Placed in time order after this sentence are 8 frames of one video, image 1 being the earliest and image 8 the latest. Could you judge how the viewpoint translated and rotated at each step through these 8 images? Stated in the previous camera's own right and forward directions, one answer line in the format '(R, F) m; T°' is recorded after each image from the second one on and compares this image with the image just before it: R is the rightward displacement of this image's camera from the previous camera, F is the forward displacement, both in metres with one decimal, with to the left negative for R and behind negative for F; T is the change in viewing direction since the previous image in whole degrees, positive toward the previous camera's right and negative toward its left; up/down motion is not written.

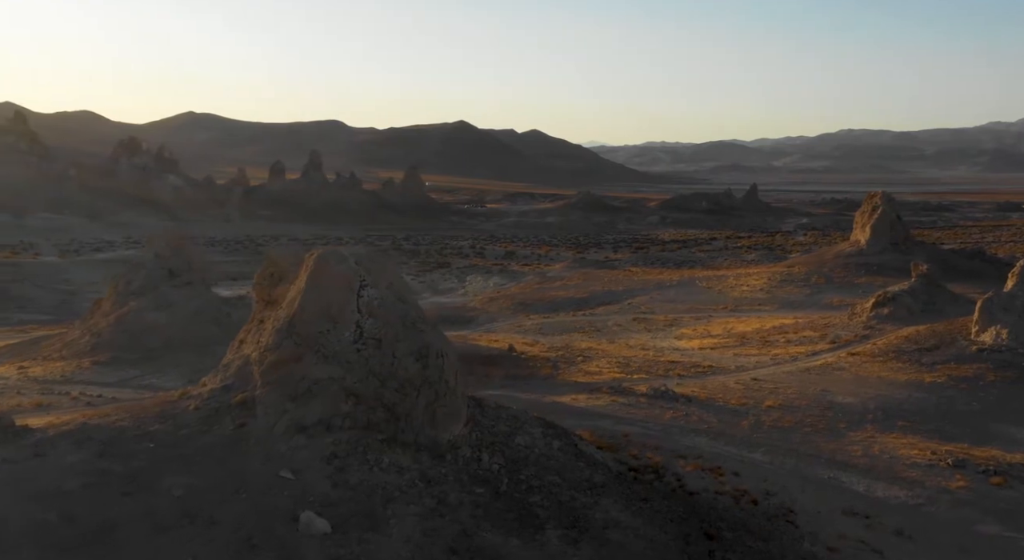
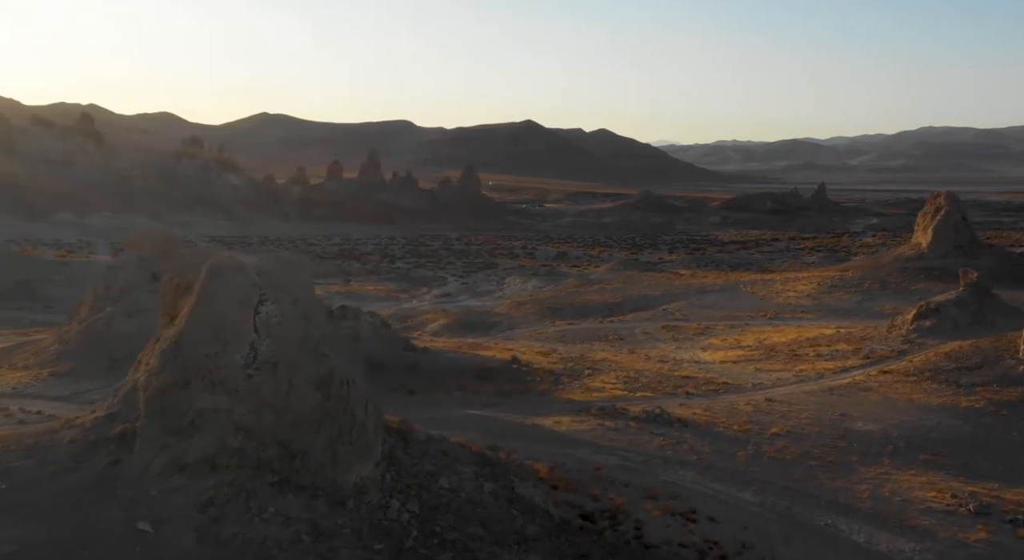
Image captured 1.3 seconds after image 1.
(+1.1, +1.1) m; -4°
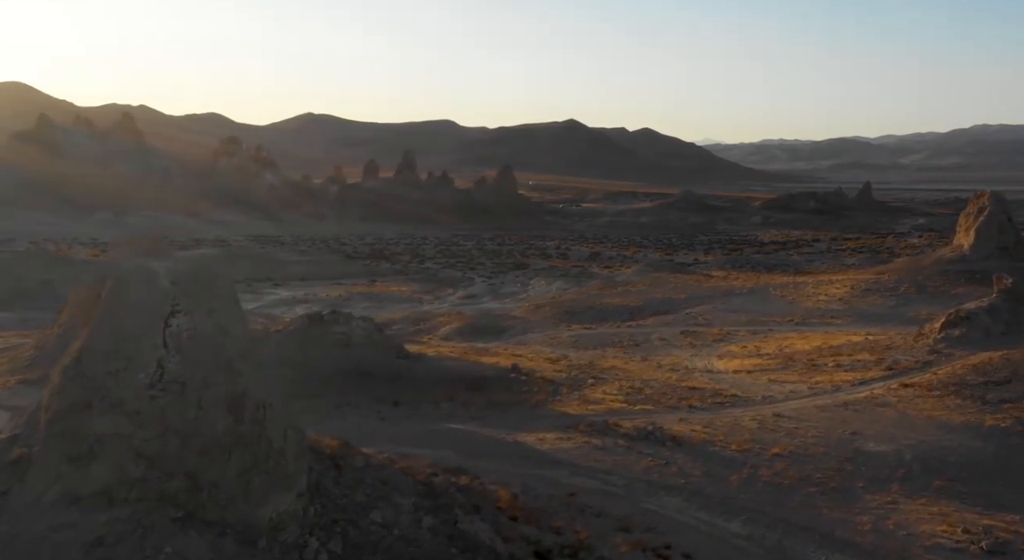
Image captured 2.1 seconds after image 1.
(+0.7, +0.8) m; -2°
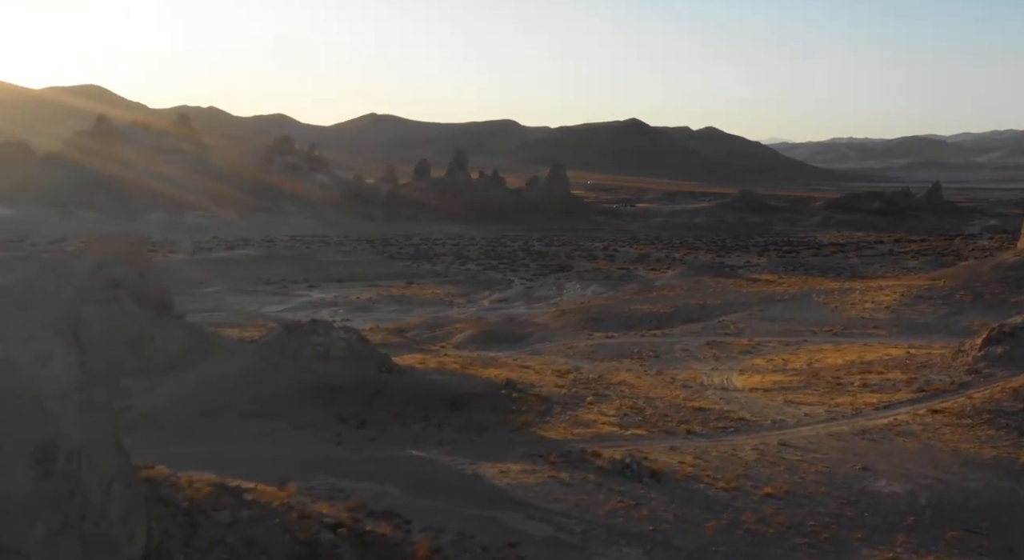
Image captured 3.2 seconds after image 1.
(+1.0, +1.1) m; -4°
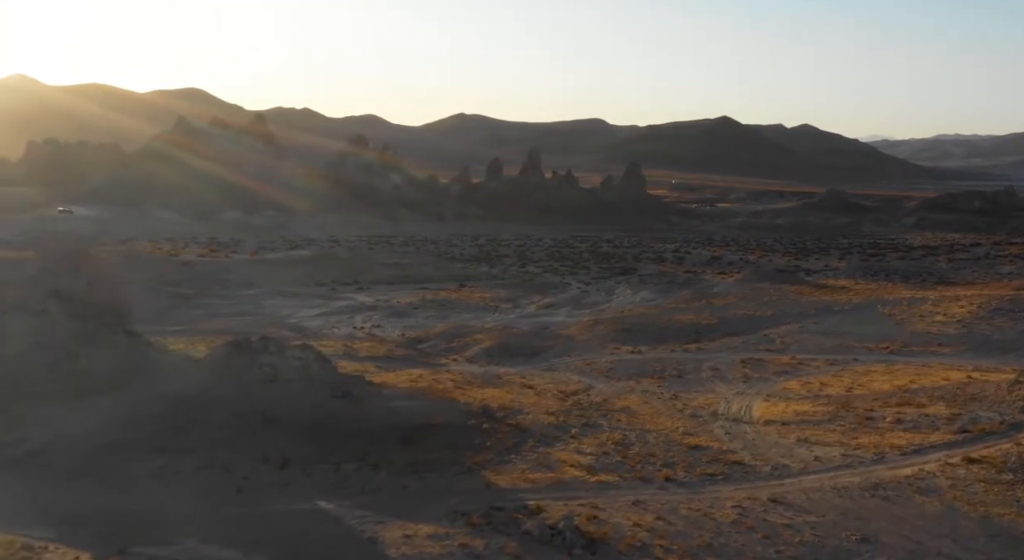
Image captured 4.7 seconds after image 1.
(+1.6, +1.7) m; -5°
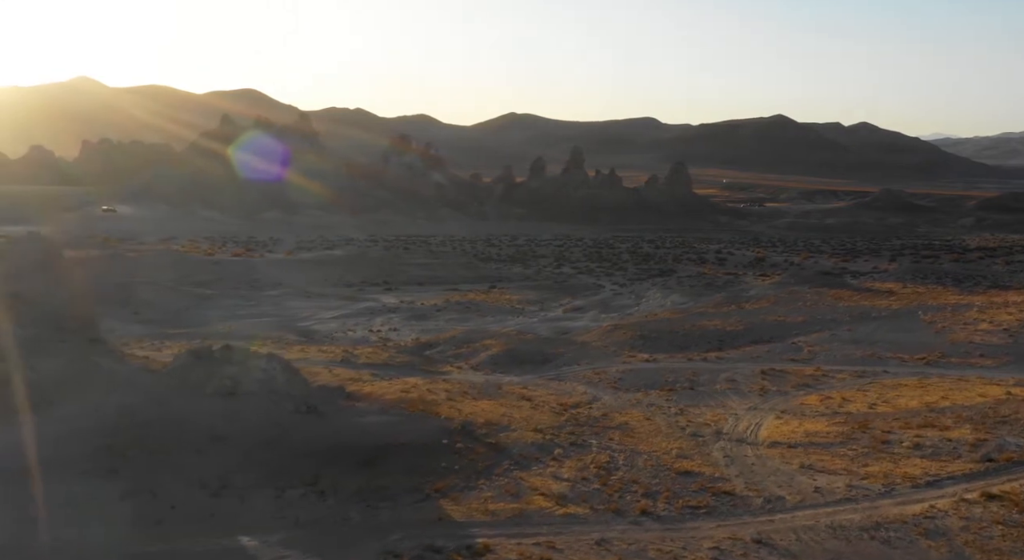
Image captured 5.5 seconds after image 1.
(+0.9, +1.0) m; -3°
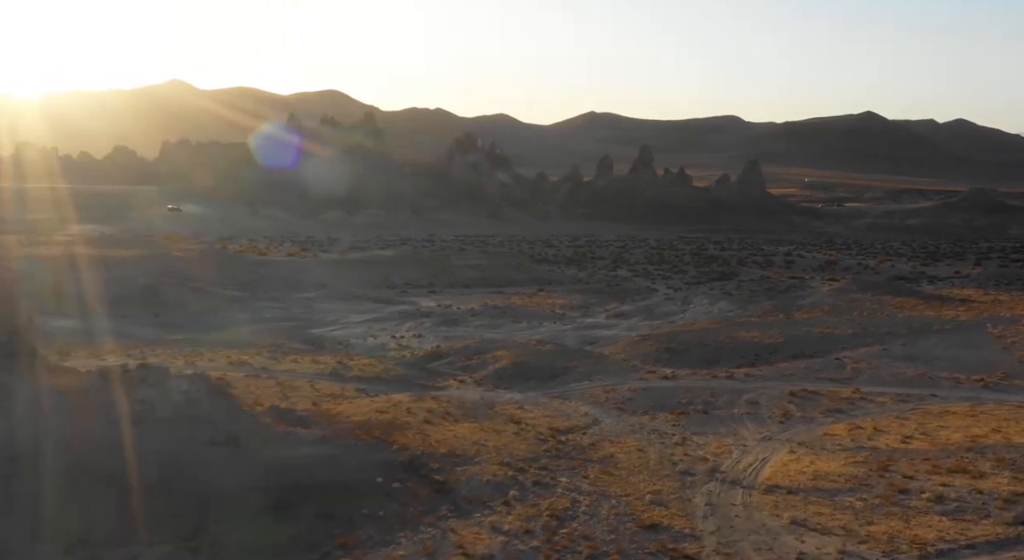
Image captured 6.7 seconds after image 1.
(+1.5, +1.7) m; -5°
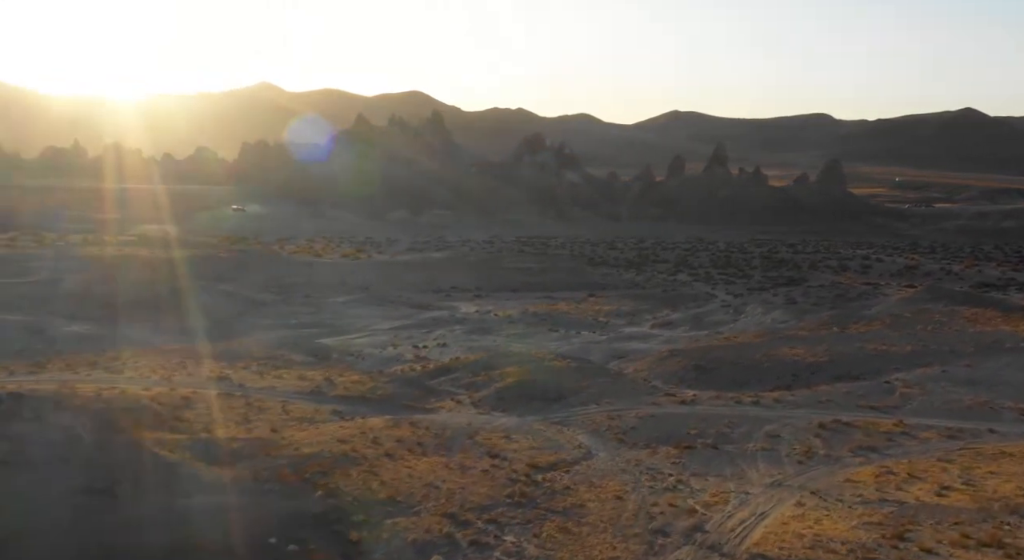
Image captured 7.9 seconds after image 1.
(+1.5, +1.8) m; -5°
